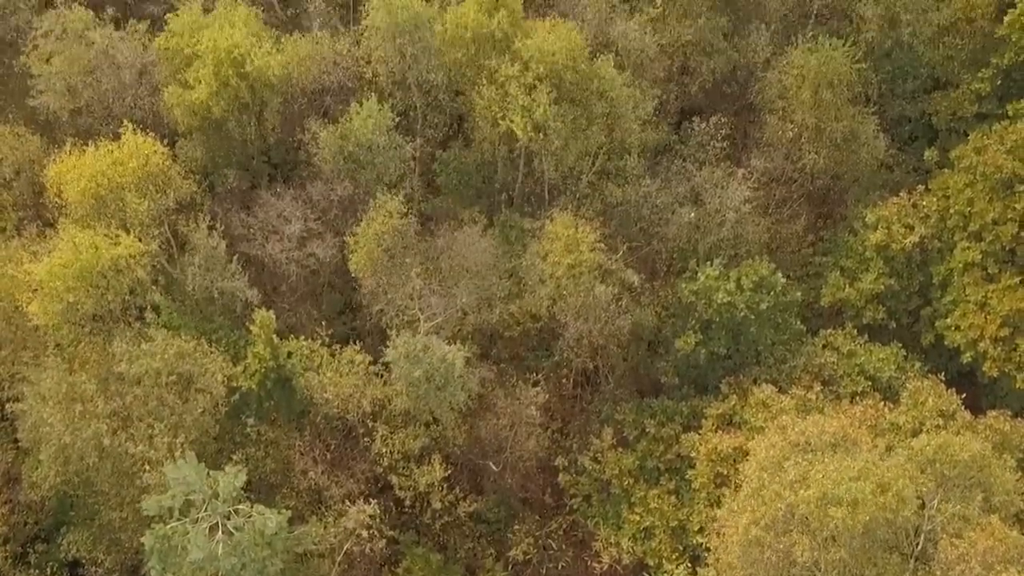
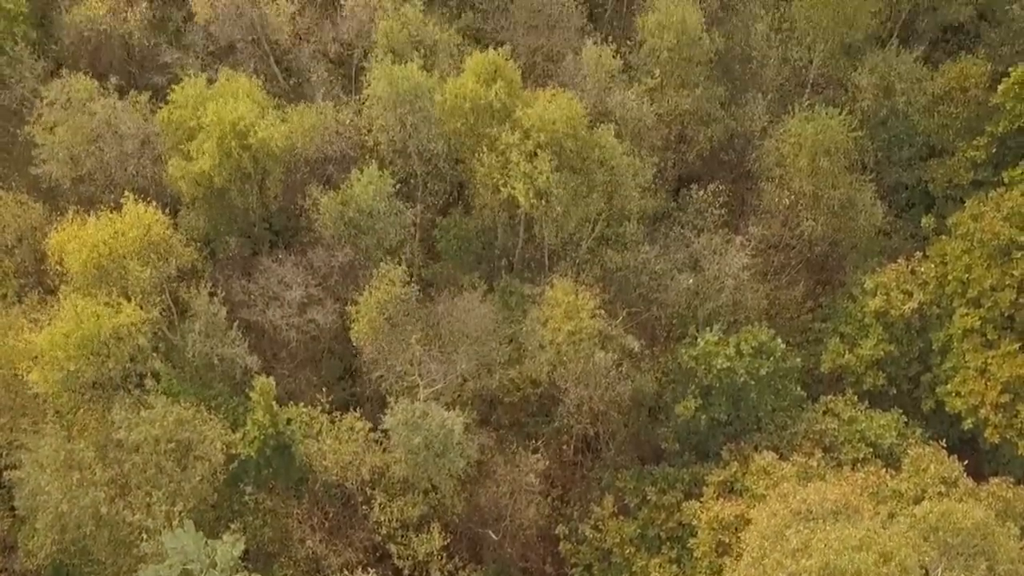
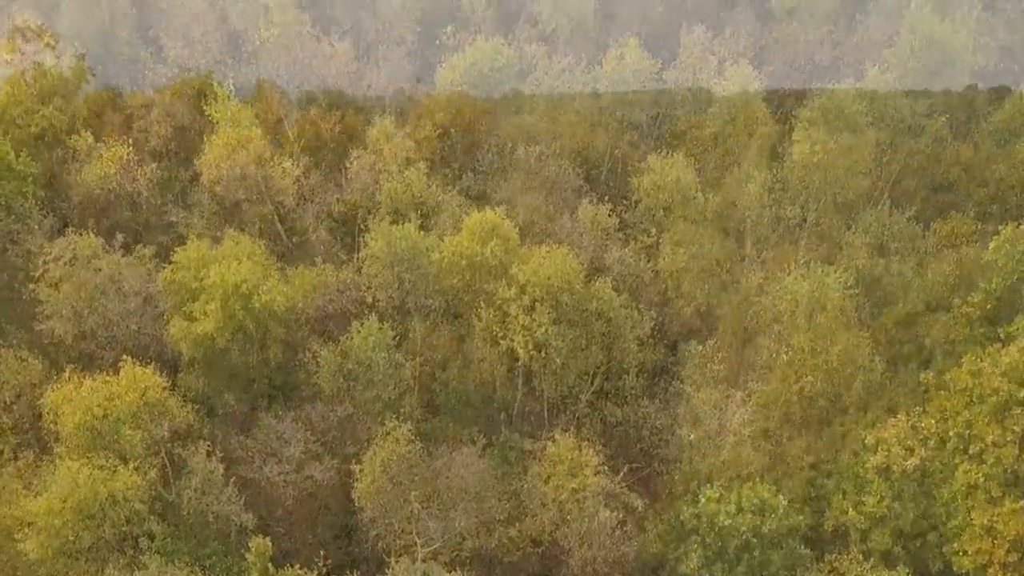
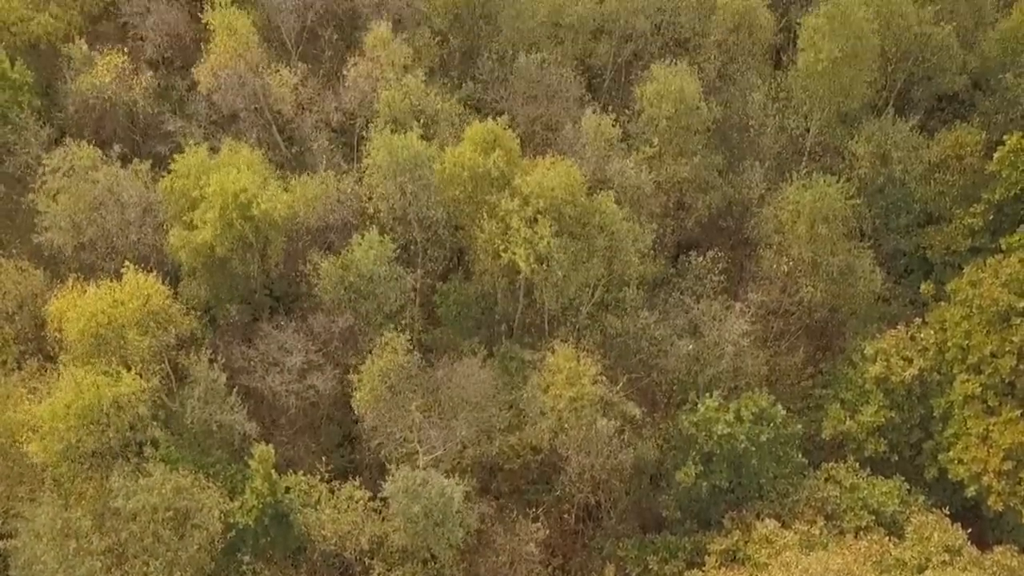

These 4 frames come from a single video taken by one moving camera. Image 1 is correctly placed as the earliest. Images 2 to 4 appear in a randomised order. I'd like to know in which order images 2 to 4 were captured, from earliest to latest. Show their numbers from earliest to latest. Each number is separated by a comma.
2, 4, 3
